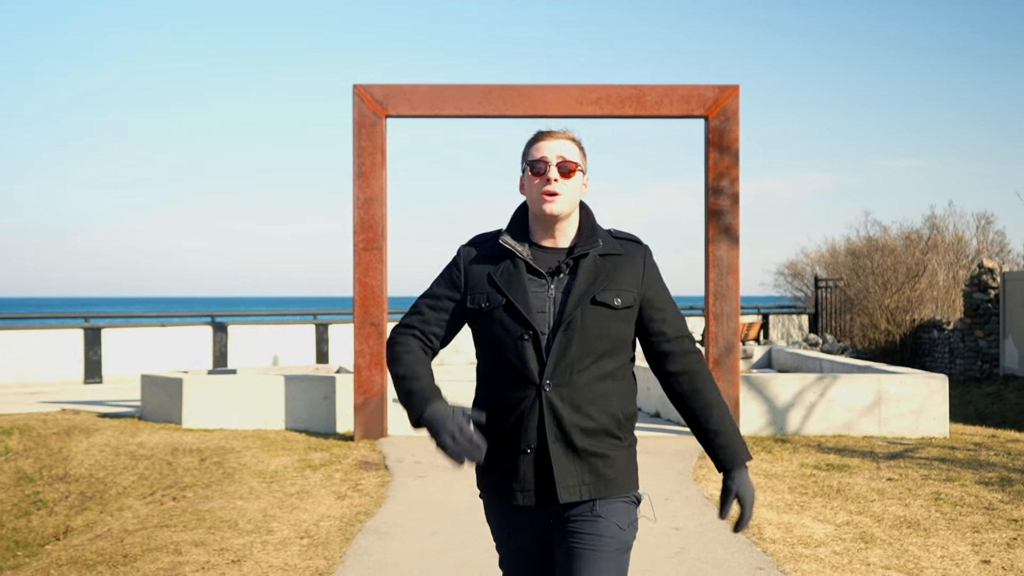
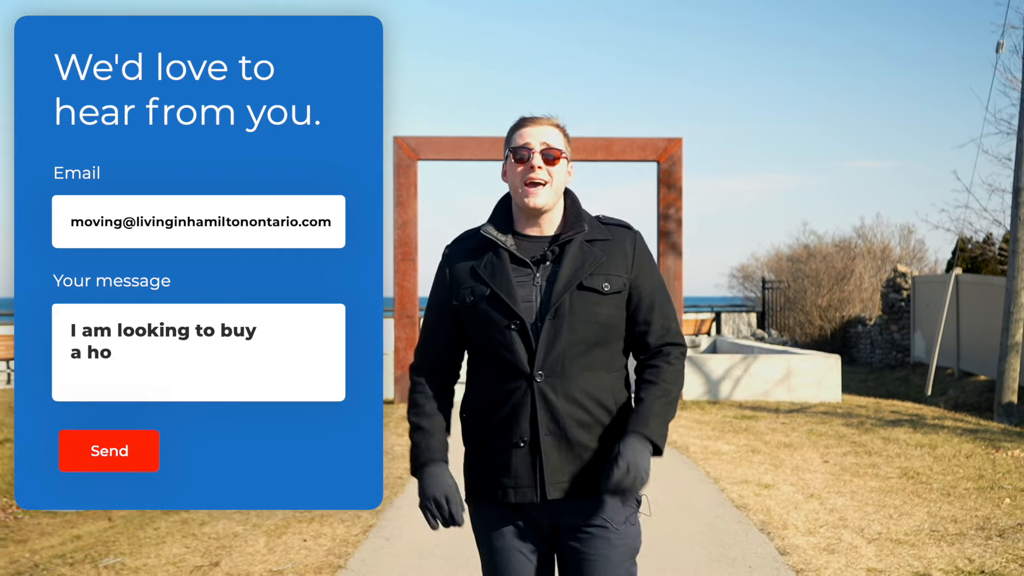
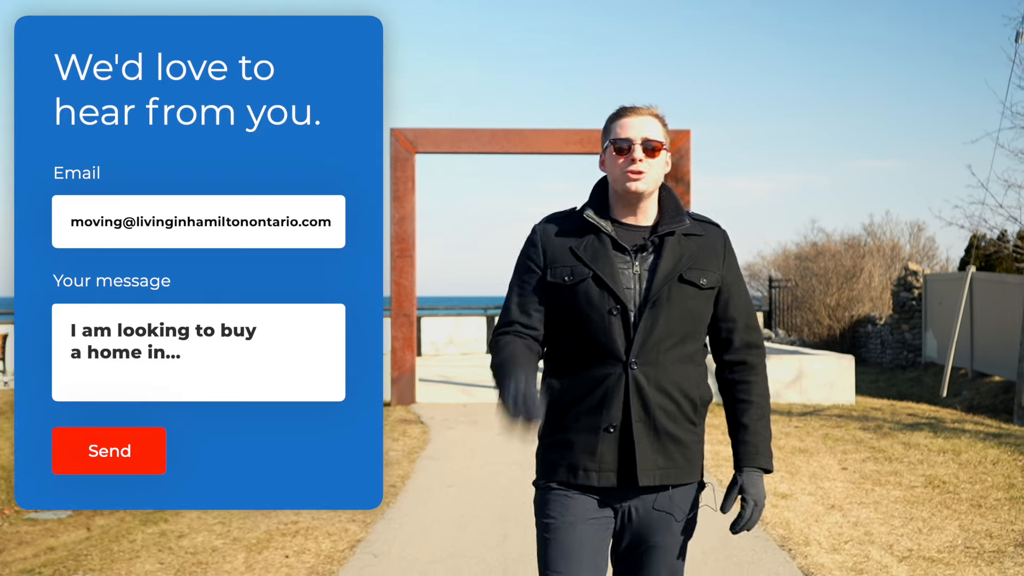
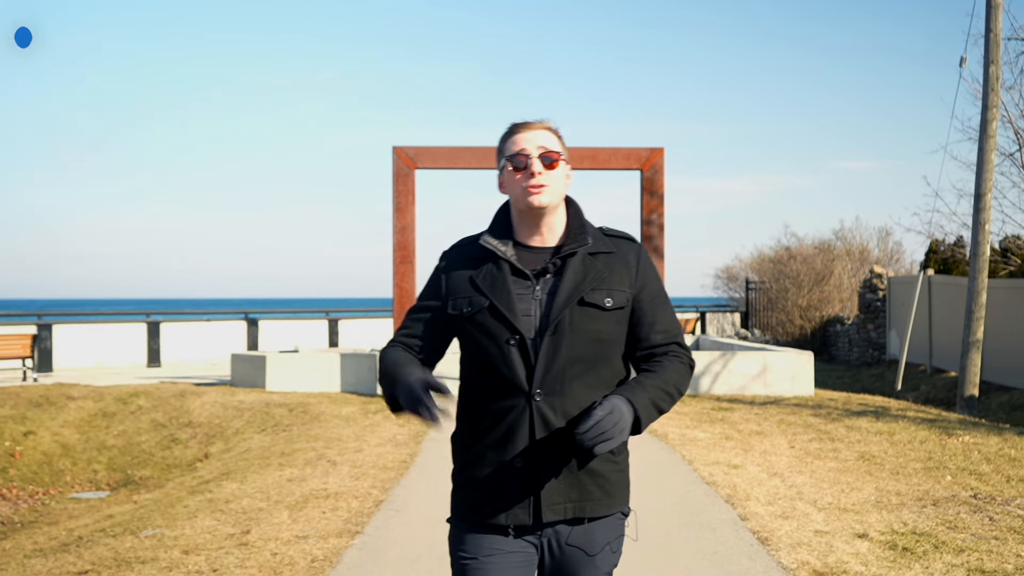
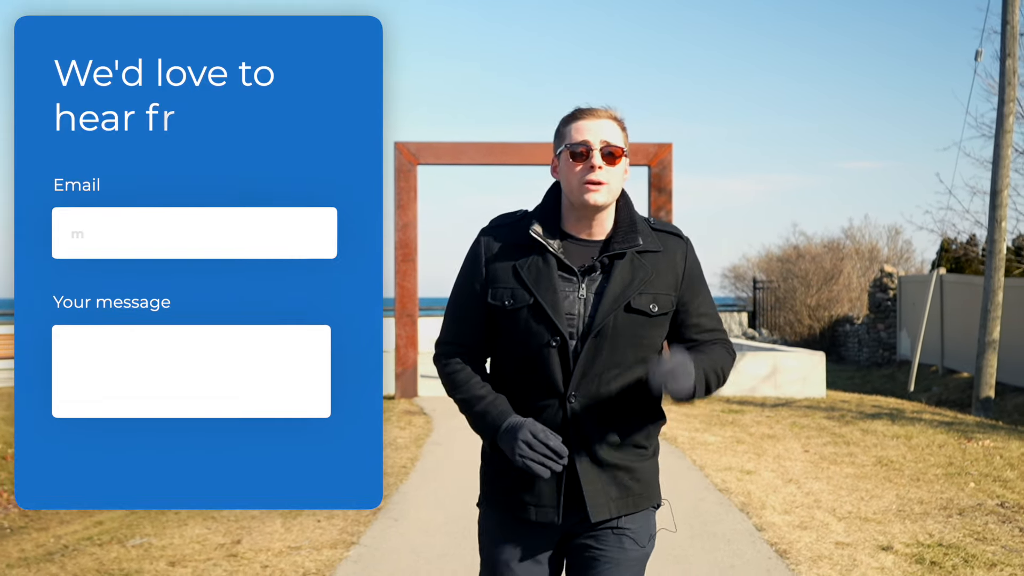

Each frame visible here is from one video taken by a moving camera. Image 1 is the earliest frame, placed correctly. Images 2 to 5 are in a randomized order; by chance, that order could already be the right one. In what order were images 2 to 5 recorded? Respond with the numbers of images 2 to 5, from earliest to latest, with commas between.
3, 2, 5, 4
